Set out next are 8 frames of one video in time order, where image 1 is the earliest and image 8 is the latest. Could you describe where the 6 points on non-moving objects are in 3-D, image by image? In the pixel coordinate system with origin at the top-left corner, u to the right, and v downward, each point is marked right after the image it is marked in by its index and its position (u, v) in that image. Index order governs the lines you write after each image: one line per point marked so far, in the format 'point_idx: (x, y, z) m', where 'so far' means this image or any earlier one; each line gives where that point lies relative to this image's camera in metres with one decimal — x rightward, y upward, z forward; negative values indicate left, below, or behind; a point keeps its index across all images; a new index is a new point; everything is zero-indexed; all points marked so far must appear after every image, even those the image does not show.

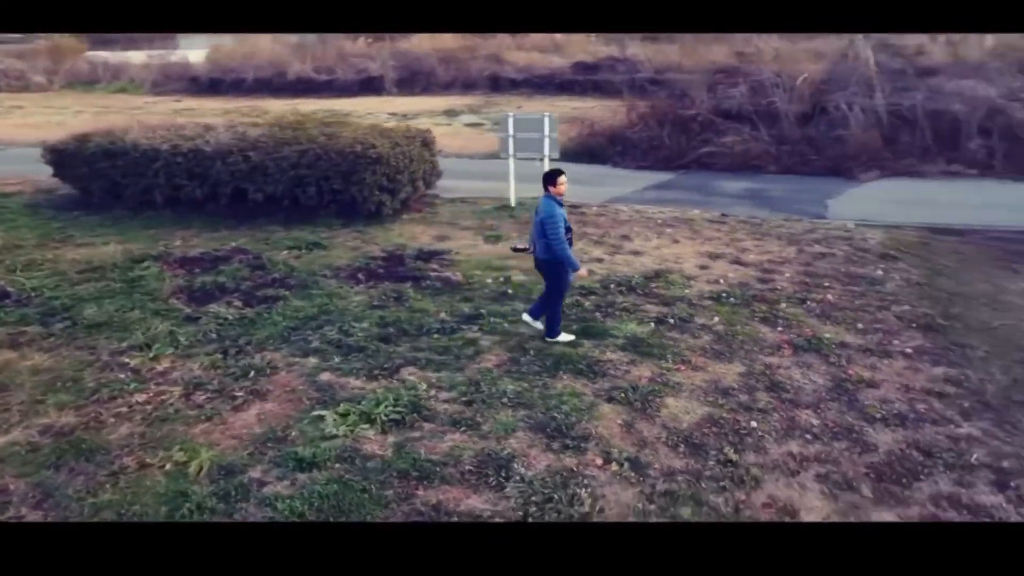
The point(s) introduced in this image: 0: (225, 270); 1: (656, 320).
0: (-1.9, +0.1, +4.9) m
1: (+0.9, -0.2, +4.4) m
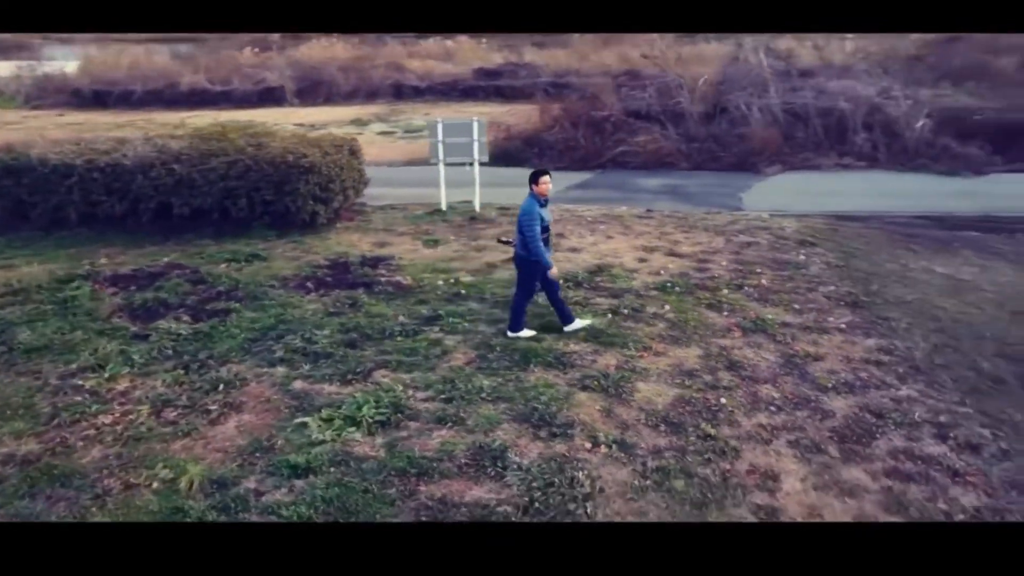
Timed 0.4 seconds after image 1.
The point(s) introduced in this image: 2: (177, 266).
0: (-2.2, 0.0, +4.8) m
1: (+0.6, -0.1, +4.6) m
2: (-2.1, +0.1, +4.8) m
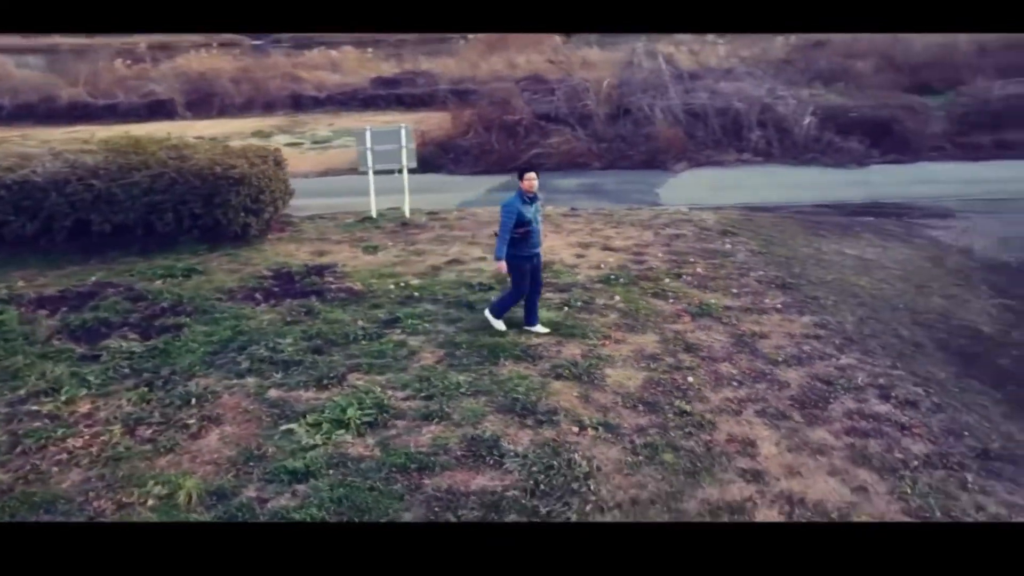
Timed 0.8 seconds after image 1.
0: (-2.4, -0.1, +4.6) m
1: (+0.3, -0.1, +4.7) m
2: (-2.4, 0.0, +4.6) m
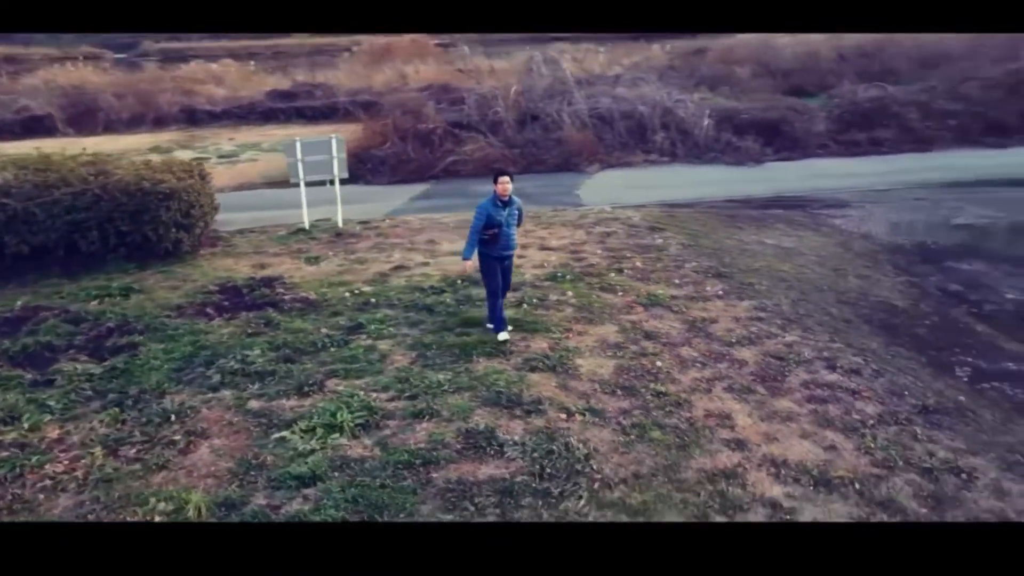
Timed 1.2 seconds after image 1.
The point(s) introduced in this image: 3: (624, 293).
0: (-2.7, -0.2, +4.3) m
1: (+0.1, -0.1, +4.9) m
2: (-2.6, -0.1, +4.4) m
3: (+0.7, 0.0, +4.9) m
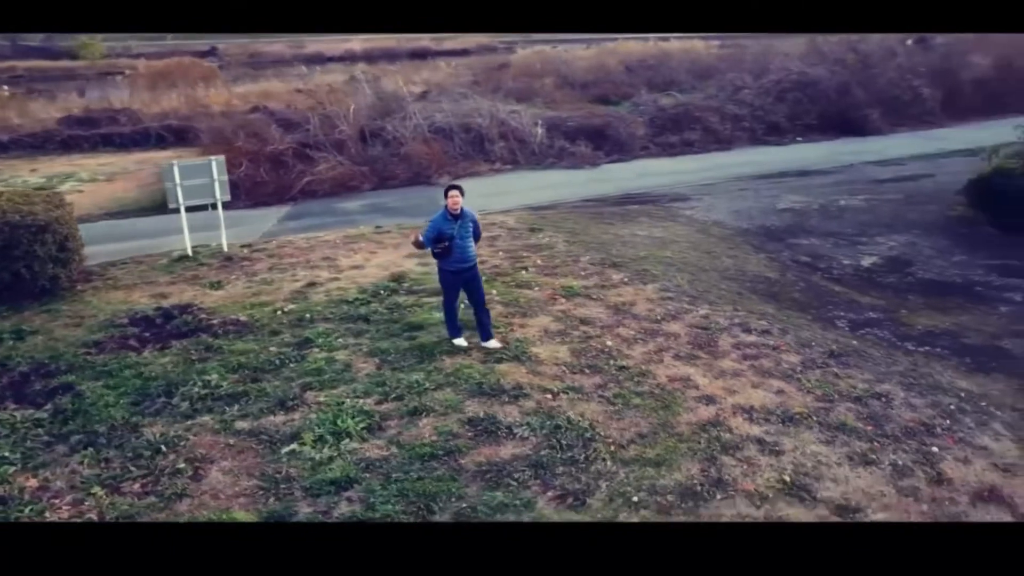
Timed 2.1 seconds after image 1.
0: (-2.9, -0.5, +3.9) m
1: (-0.4, -0.1, +5.1) m
2: (-2.9, -0.3, +3.9) m
3: (+0.2, 0.0, +5.3) m
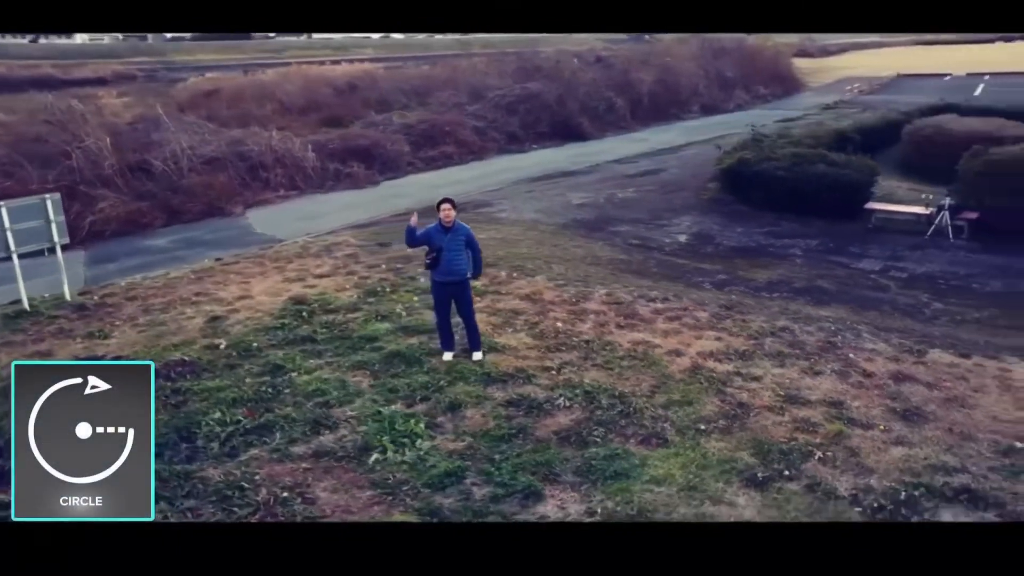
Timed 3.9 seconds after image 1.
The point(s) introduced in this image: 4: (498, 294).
0: (-2.6, -0.8, +3.1) m
1: (-0.9, -0.2, +5.2) m
2: (-2.7, -0.7, +3.2) m
3: (-0.4, 0.0, +5.6) m
4: (-0.2, -0.1, +5.8) m
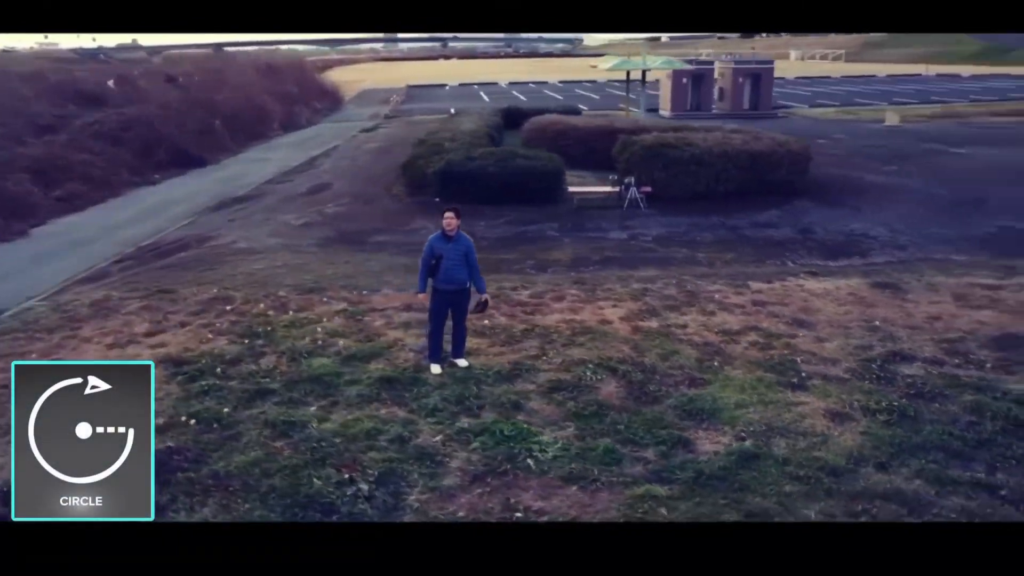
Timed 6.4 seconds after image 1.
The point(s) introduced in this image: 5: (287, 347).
0: (-1.5, -1.2, +2.0) m
1: (-1.4, -0.4, +4.7) m
2: (-1.6, -1.0, +2.0) m
3: (-1.3, -0.2, +5.3) m
4: (-1.1, -0.2, +5.6) m
5: (-1.4, -0.2, +5.3) m
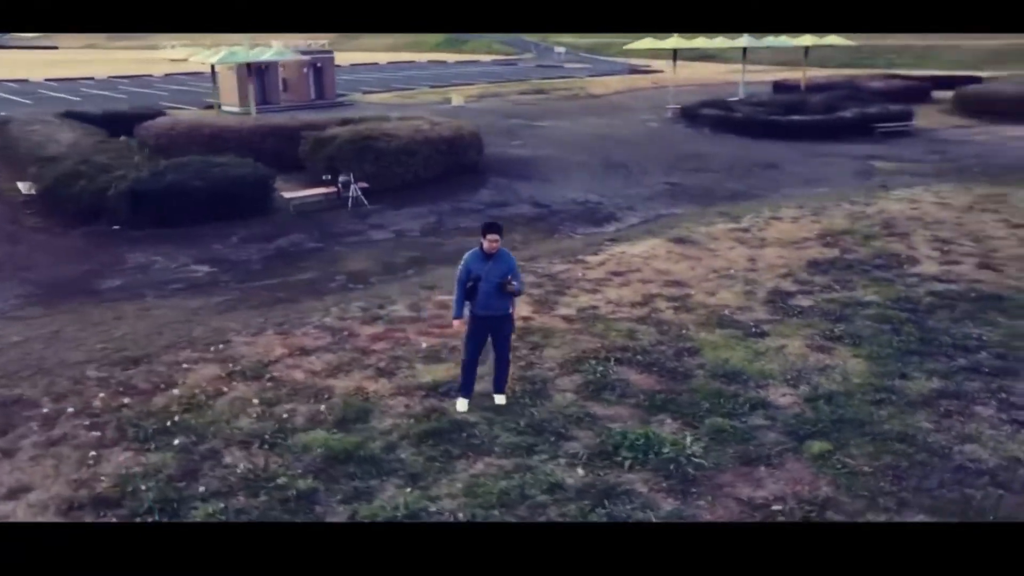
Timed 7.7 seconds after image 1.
0: (+0.3, -1.4, +1.3) m
1: (-1.2, -0.8, +3.5) m
2: (+0.3, -1.3, +1.3) m
3: (-1.5, -0.5, +4.1) m
4: (-1.6, -0.5, +4.4) m
5: (-1.6, -0.5, +4.0) m
